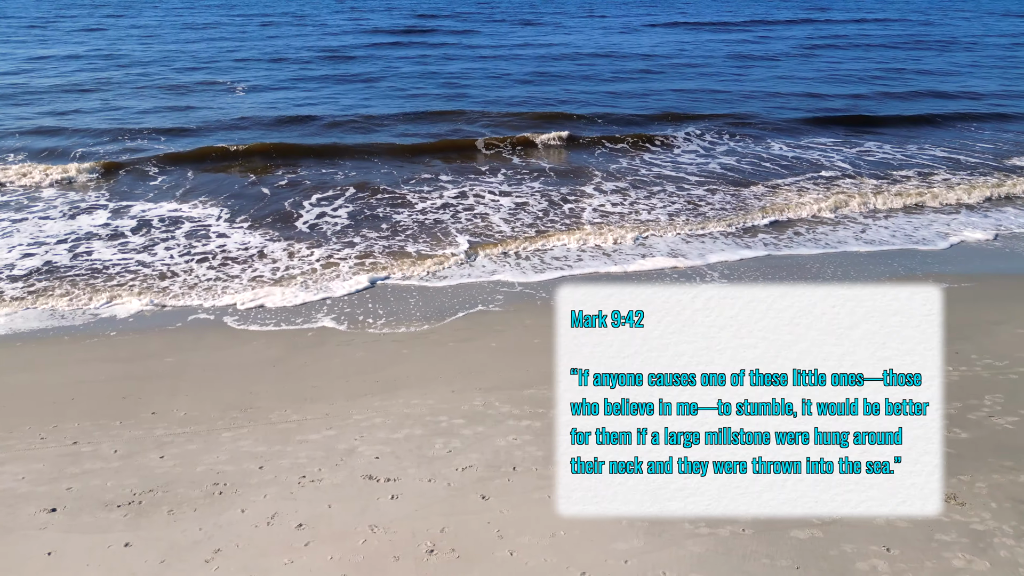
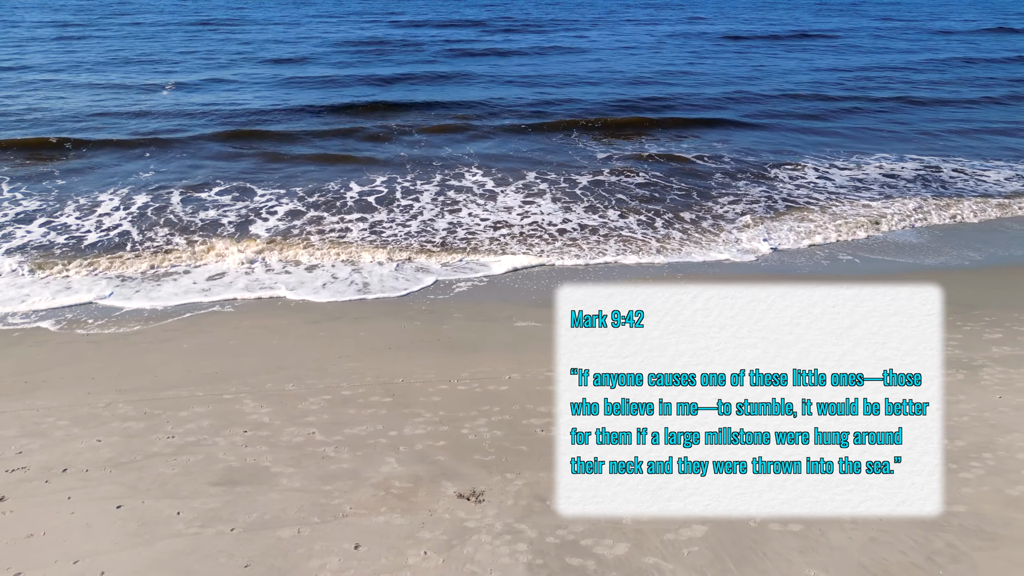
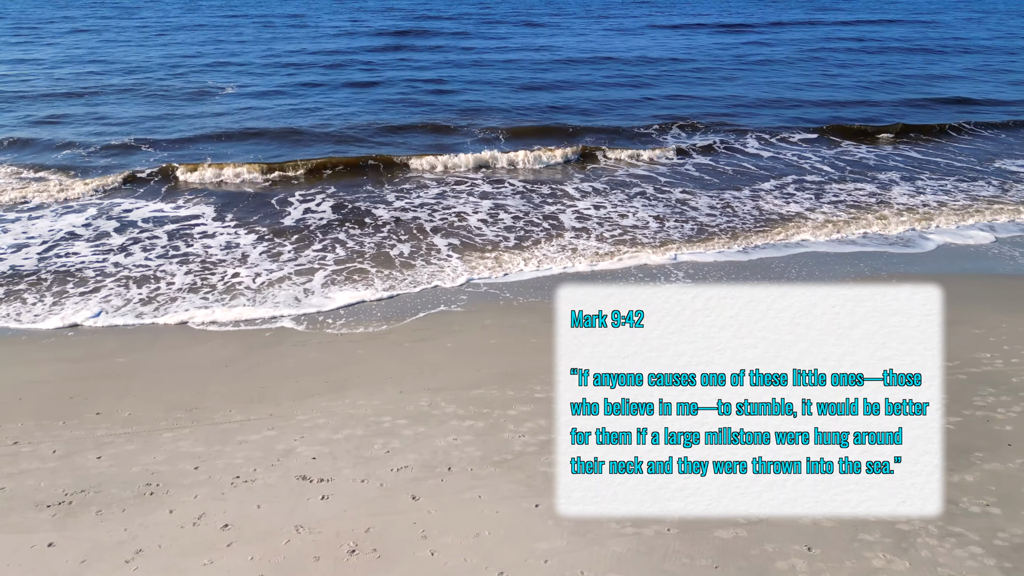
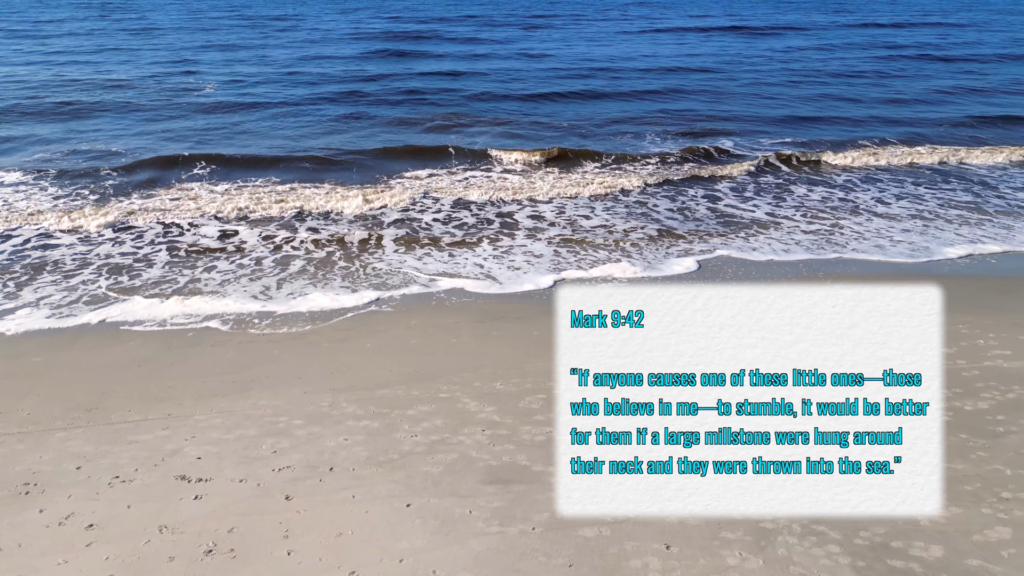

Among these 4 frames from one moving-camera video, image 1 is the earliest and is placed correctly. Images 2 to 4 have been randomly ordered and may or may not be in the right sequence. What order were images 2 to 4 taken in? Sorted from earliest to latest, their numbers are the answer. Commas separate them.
3, 4, 2
